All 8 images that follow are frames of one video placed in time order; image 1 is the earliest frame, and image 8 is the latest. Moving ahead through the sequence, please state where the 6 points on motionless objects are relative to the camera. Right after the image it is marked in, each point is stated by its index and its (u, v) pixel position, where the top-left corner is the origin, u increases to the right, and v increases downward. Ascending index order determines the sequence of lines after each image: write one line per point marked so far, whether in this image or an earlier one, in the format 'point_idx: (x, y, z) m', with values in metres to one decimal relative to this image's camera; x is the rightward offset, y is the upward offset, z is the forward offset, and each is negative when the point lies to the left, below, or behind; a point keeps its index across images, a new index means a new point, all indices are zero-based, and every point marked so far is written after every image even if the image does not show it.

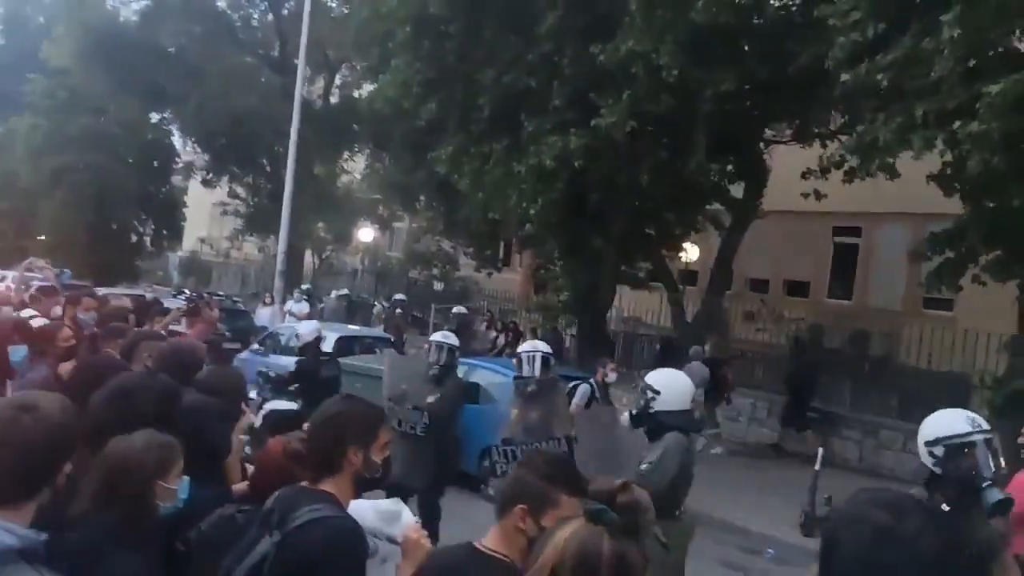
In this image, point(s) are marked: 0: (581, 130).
0: (+1.2, +2.6, +14.4) m
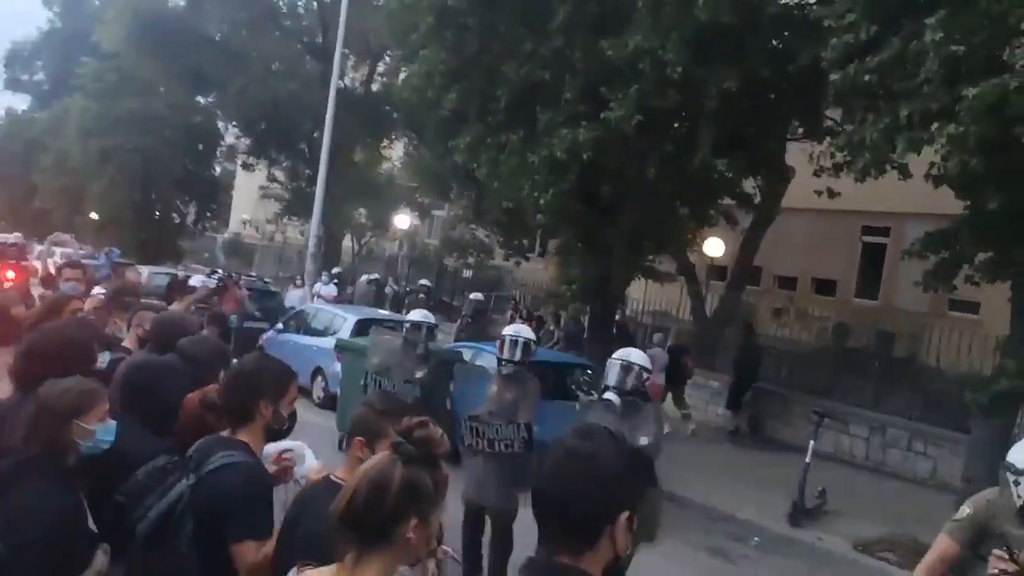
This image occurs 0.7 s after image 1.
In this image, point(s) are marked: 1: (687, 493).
0: (+1.4, +2.8, +14.8) m
1: (+2.8, -3.2, +13.7) m
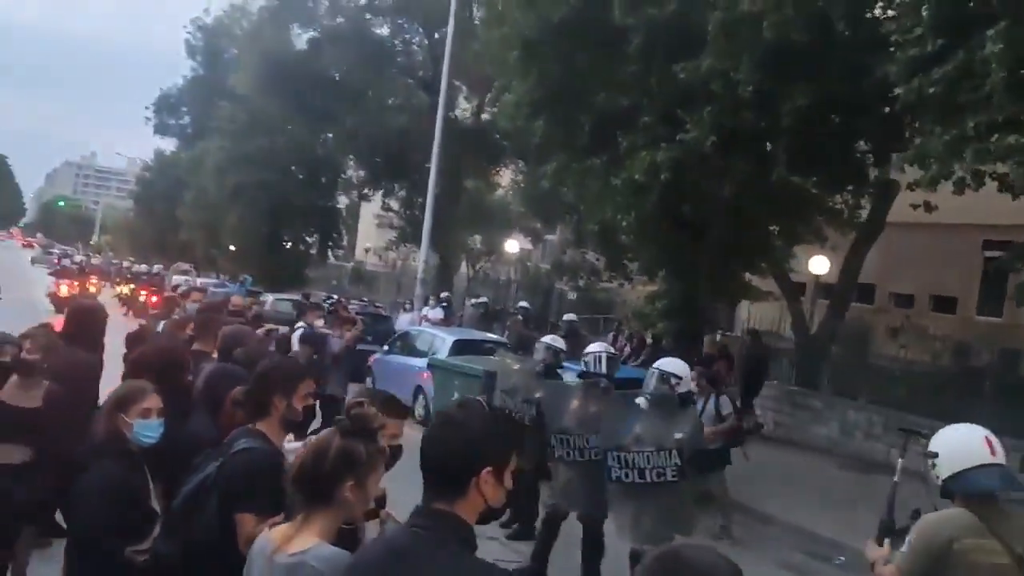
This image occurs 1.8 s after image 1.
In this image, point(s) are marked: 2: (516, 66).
0: (+2.7, +2.5, +15.1) m
1: (+4.1, -3.5, +13.7) m
2: (+0.1, +4.5, +17.5) m
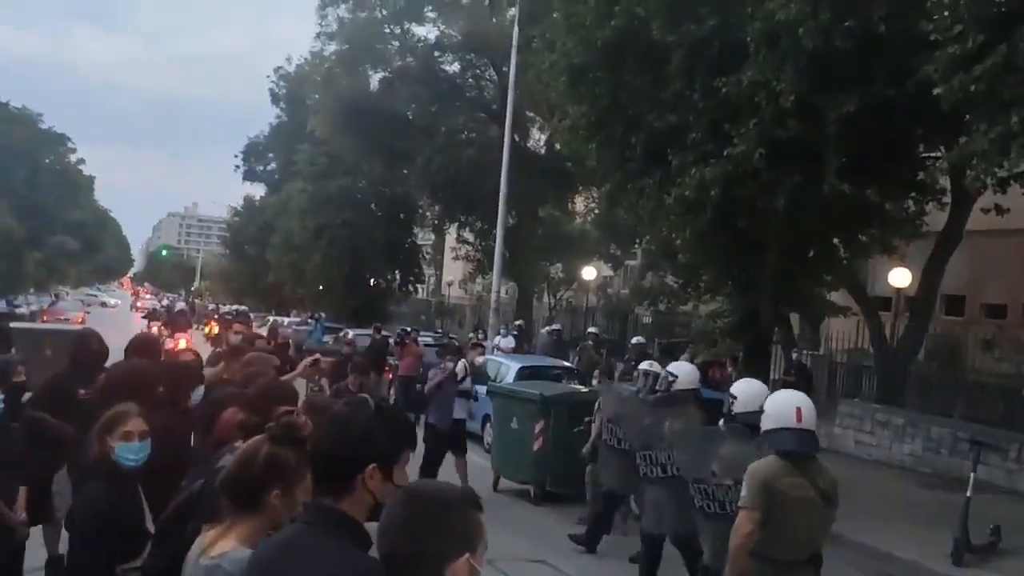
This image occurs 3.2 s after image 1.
0: (+3.5, +2.2, +14.9) m
1: (+5.0, -3.7, +13.1) m
2: (+1.1, +4.0, +17.6) m
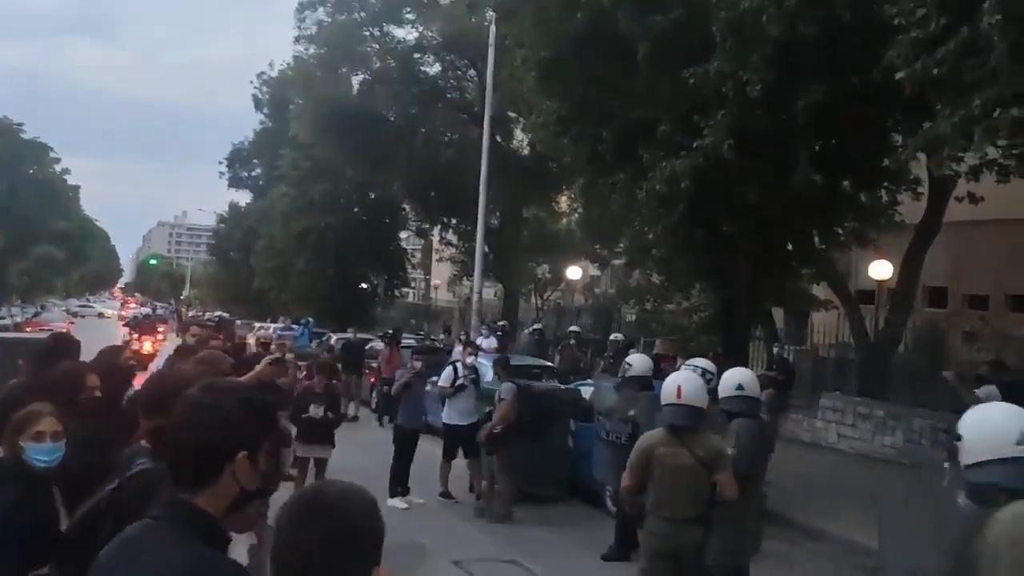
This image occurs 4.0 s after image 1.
0: (+3.0, +2.3, +14.8) m
1: (+4.6, -3.5, +13.0) m
2: (+0.5, +4.0, +17.5) m
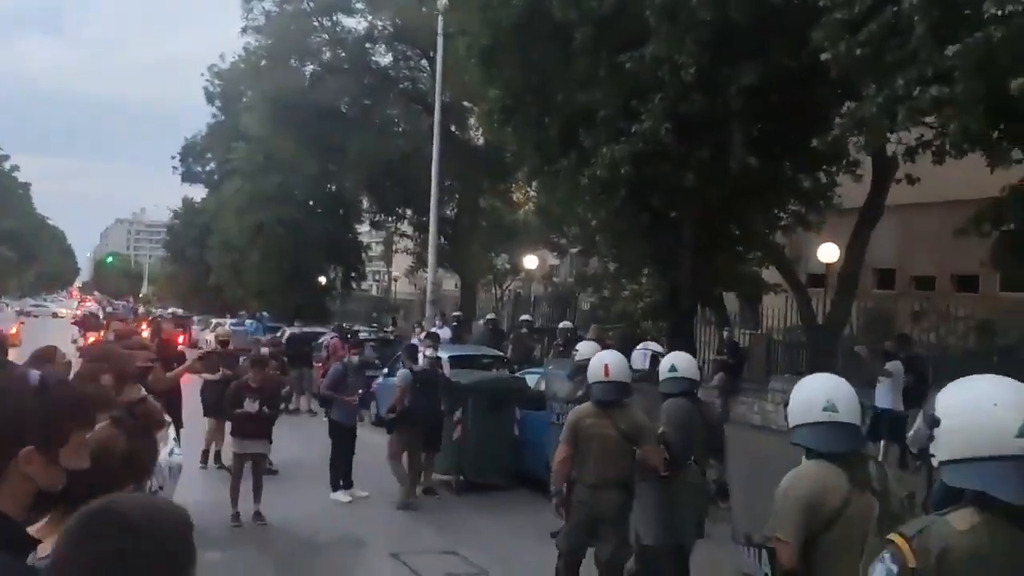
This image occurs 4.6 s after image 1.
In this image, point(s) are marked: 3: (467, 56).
0: (+2.0, +2.5, +14.8) m
1: (+3.7, -3.3, +13.1) m
2: (-0.6, +4.3, +17.3) m
3: (-1.0, +4.9, +18.3) m
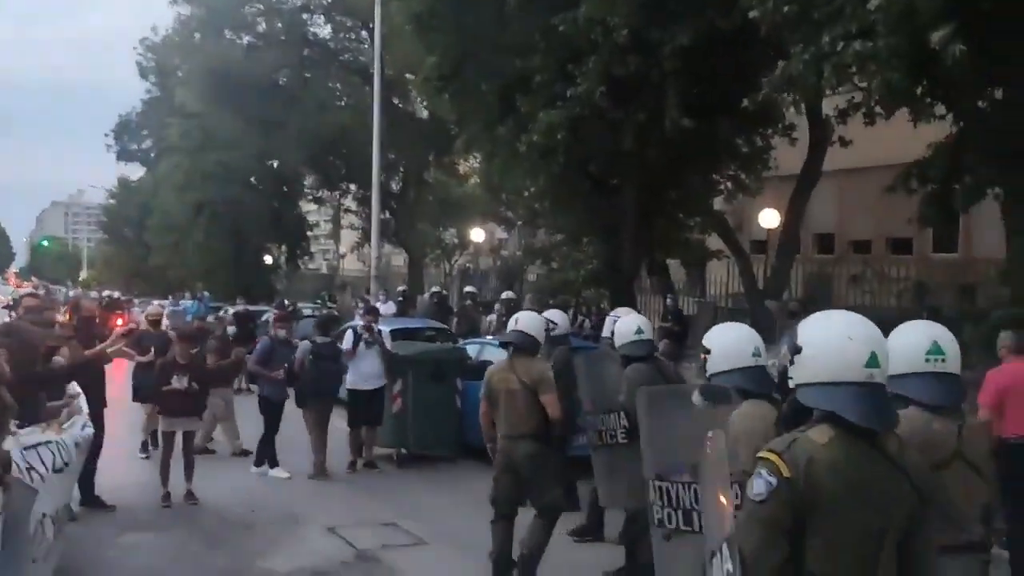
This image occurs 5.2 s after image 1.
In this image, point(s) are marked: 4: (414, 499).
0: (+0.9, +3.1, +14.6) m
1: (+2.9, -2.7, +13.2) m
2: (-1.9, +4.8, +17.0) m
3: (-2.3, +5.5, +17.9) m
4: (-1.4, -2.9, +11.9) m
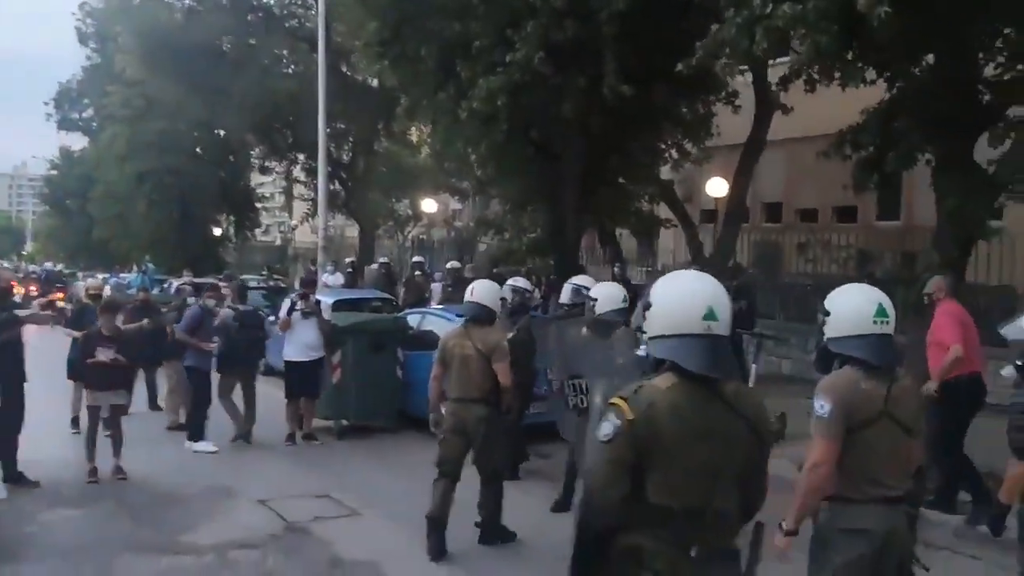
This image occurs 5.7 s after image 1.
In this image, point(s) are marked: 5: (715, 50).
0: (-0.2, +3.6, +14.4) m
1: (+1.9, -2.2, +13.3) m
2: (-3.1, +5.4, +16.5) m
3: (-3.5, +6.1, +17.5) m
4: (-2.2, -2.5, +11.8) m
5: (+2.5, +2.9, +10.8) m
